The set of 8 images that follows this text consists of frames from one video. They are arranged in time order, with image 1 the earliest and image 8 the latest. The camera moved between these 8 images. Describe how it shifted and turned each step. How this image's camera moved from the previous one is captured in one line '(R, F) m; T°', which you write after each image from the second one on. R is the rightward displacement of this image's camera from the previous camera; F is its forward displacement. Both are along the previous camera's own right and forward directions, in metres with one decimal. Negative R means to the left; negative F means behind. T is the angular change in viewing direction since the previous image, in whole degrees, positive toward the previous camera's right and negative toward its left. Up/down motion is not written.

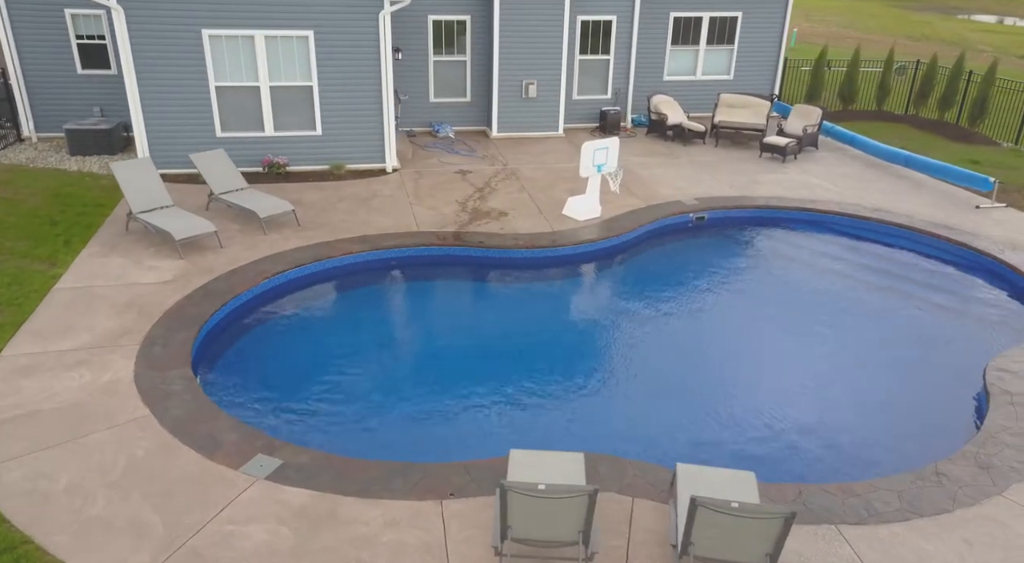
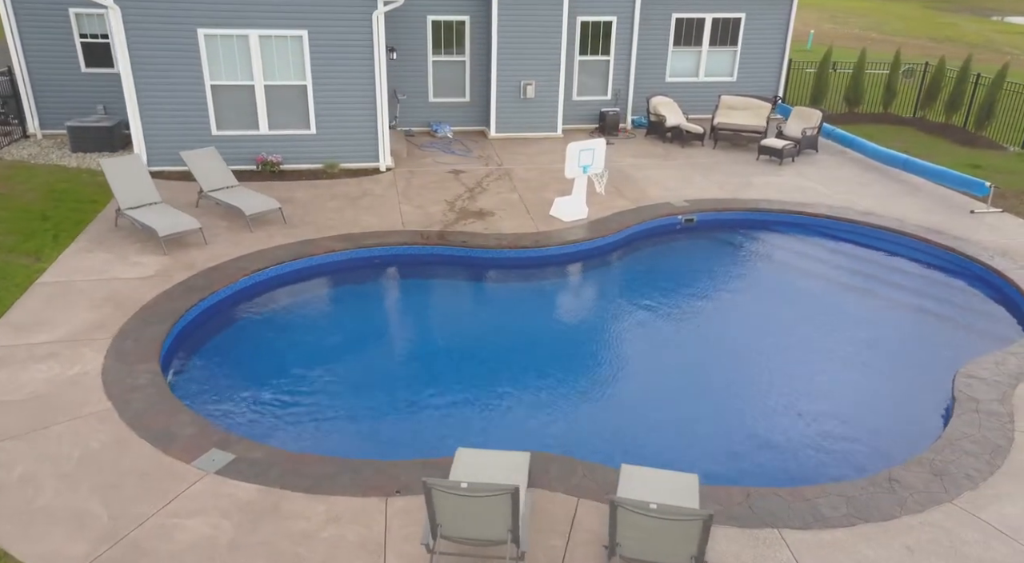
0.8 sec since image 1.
(+0.5, 0.0) m; -1°
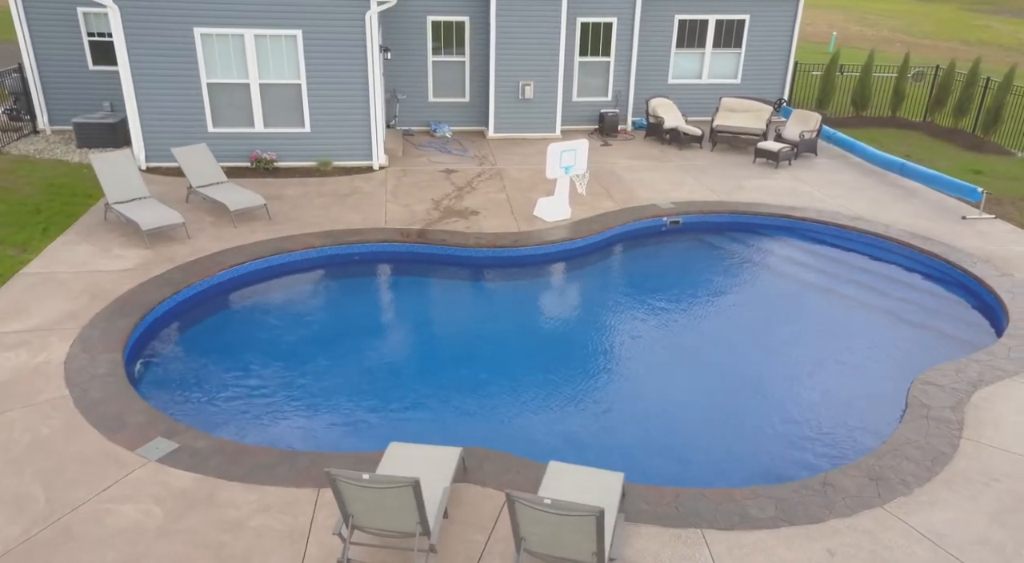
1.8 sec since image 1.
(+0.7, 0.0) m; -2°
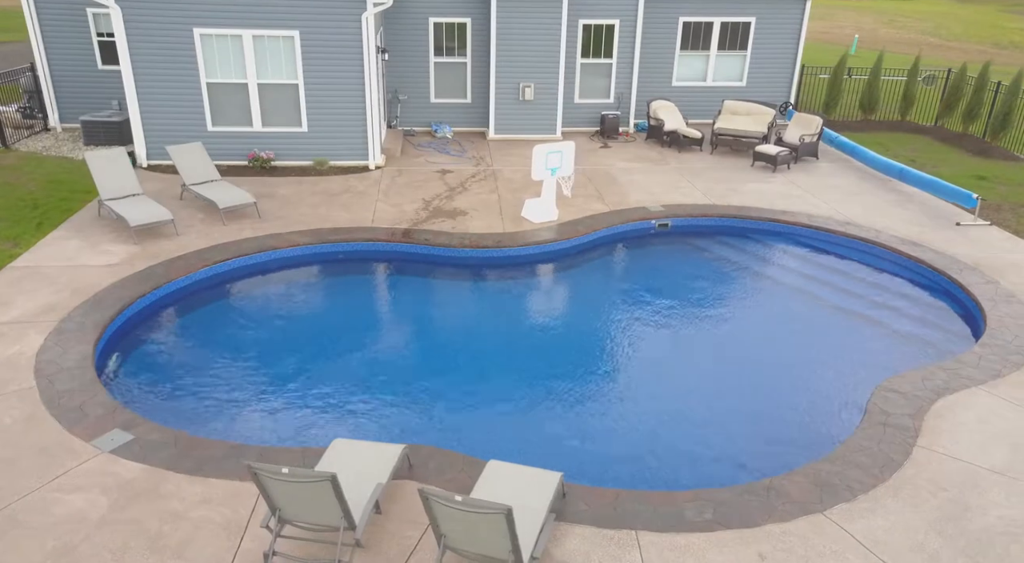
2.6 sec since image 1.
(+0.6, 0.0) m; -2°
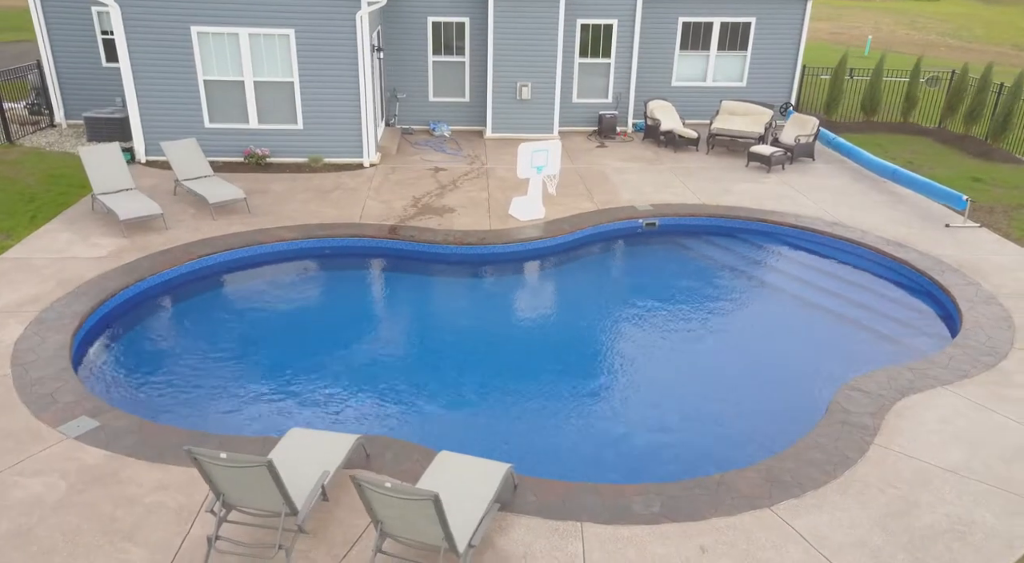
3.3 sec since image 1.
(+0.5, -0.1) m; -1°
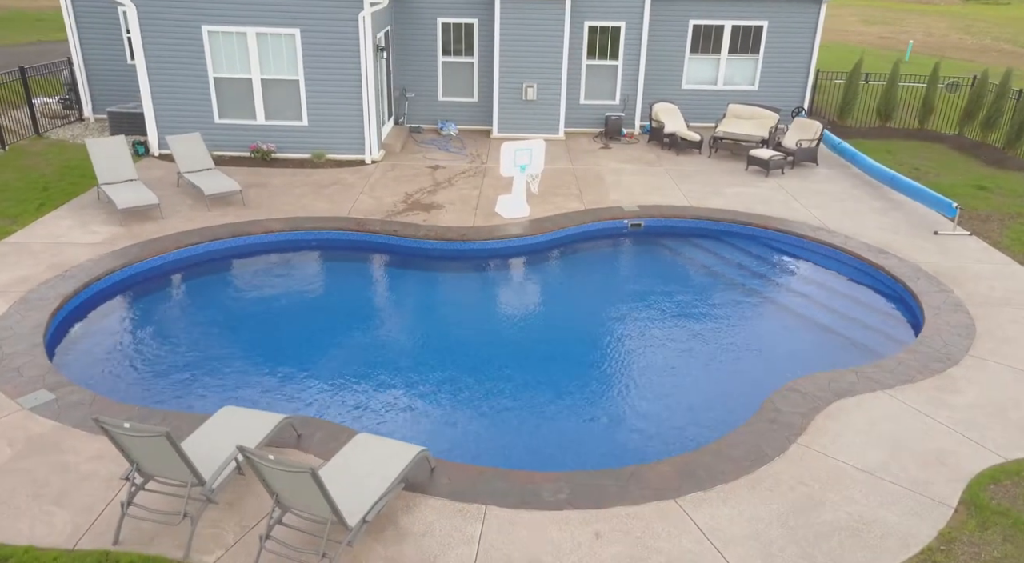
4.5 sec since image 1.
(+0.9, -0.2) m; -3°
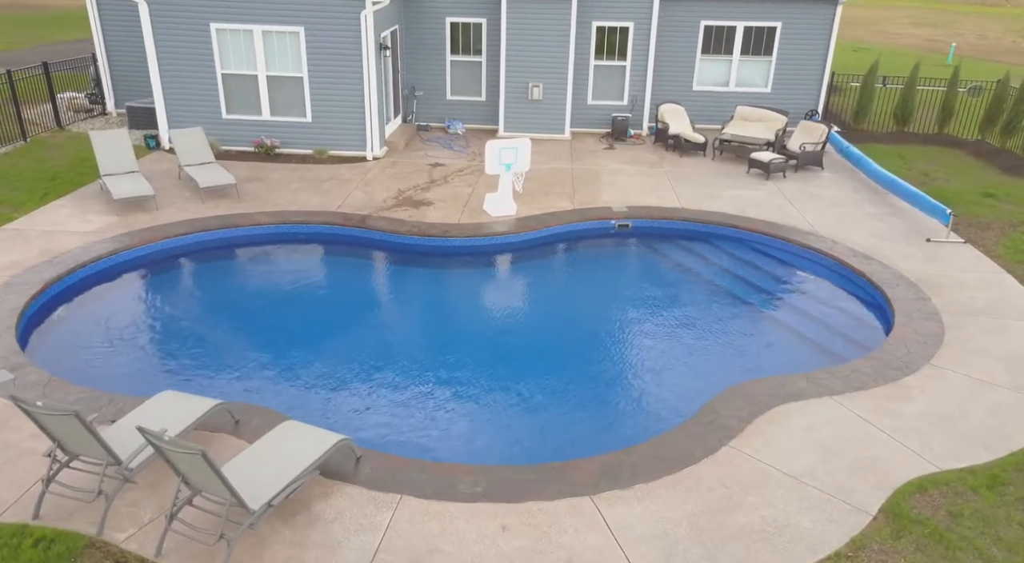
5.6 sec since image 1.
(+0.8, 0.0) m; -3°
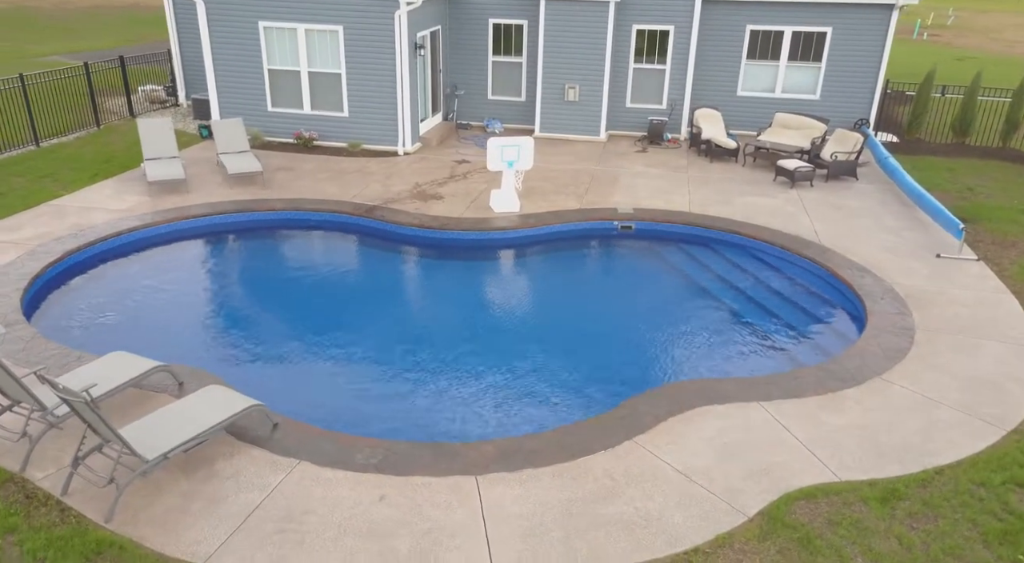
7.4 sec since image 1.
(+1.4, -0.1) m; -6°
